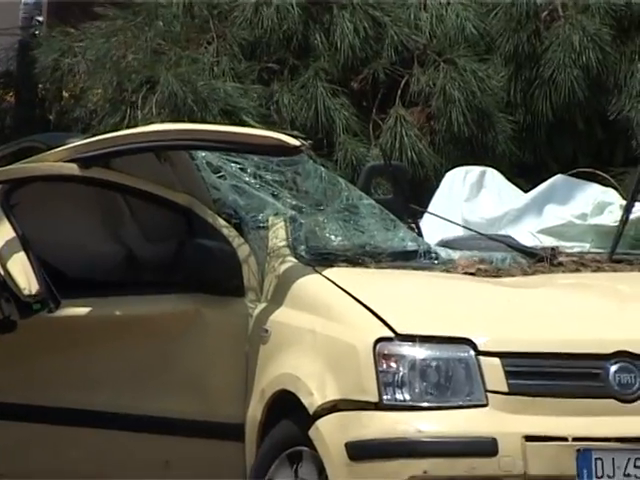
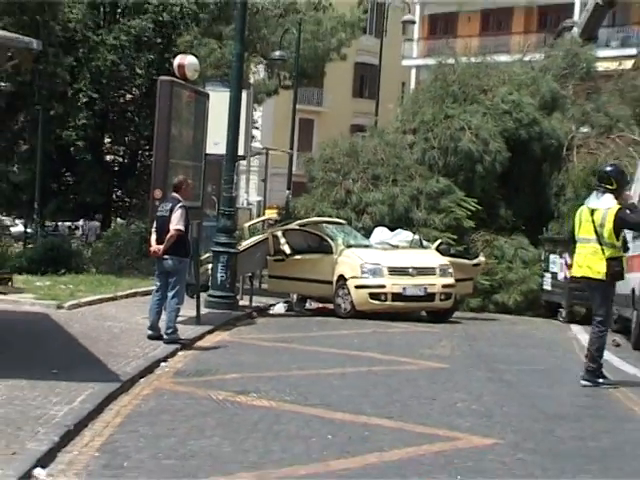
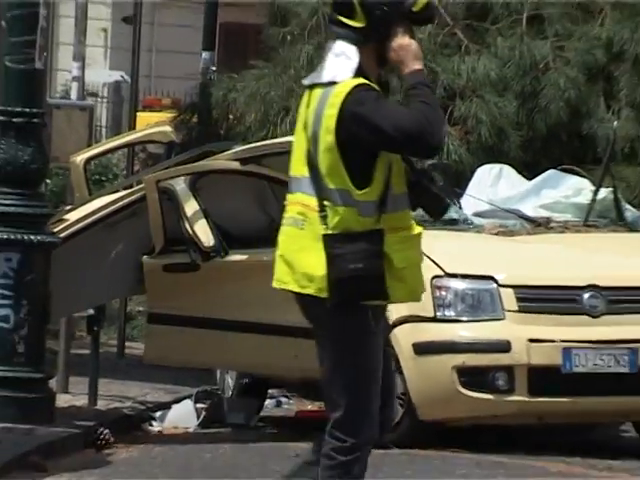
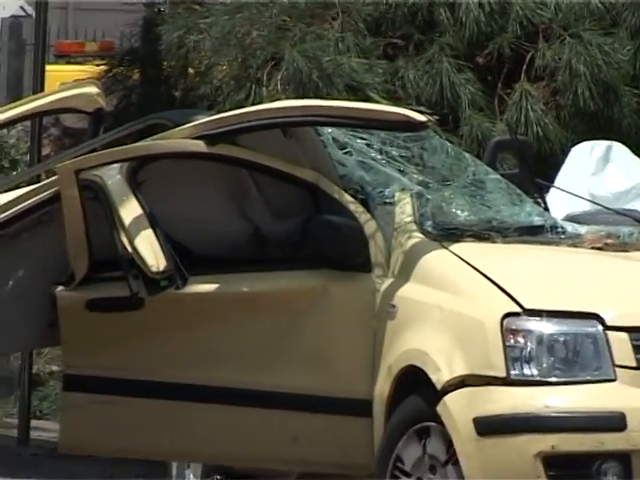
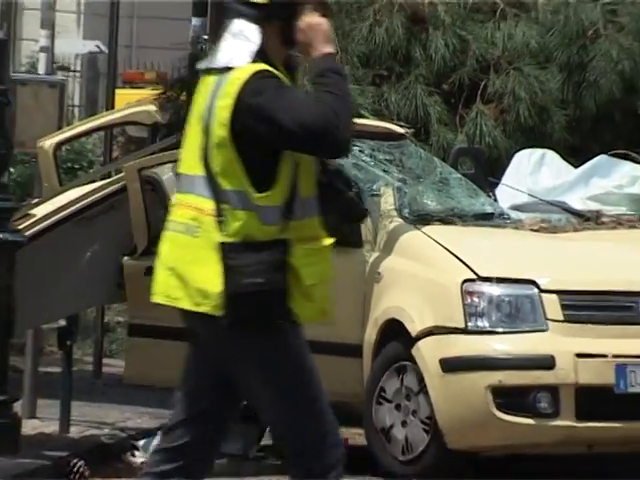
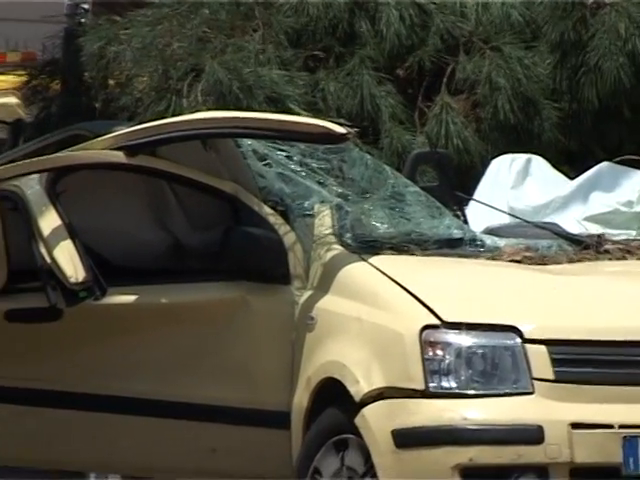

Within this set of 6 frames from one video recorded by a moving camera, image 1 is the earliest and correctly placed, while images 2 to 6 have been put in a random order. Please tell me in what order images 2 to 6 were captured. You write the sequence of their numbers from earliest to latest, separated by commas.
6, 4, 5, 3, 2
